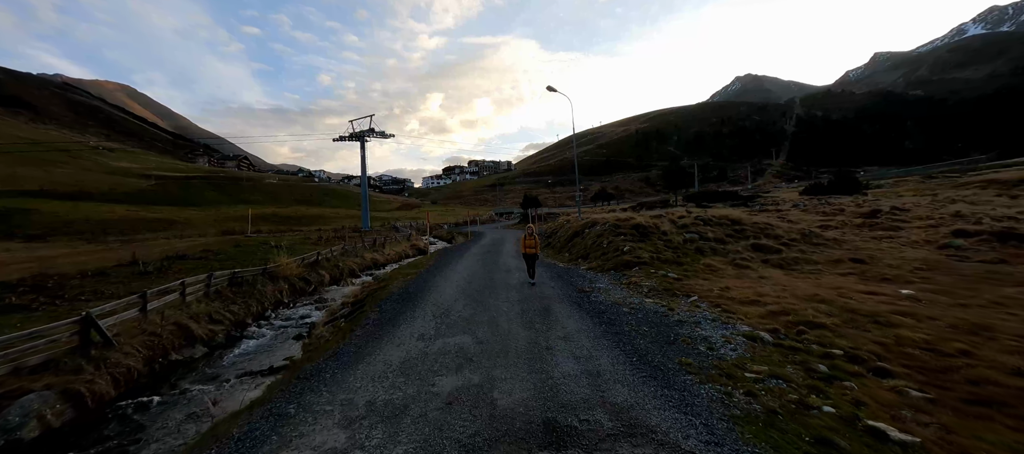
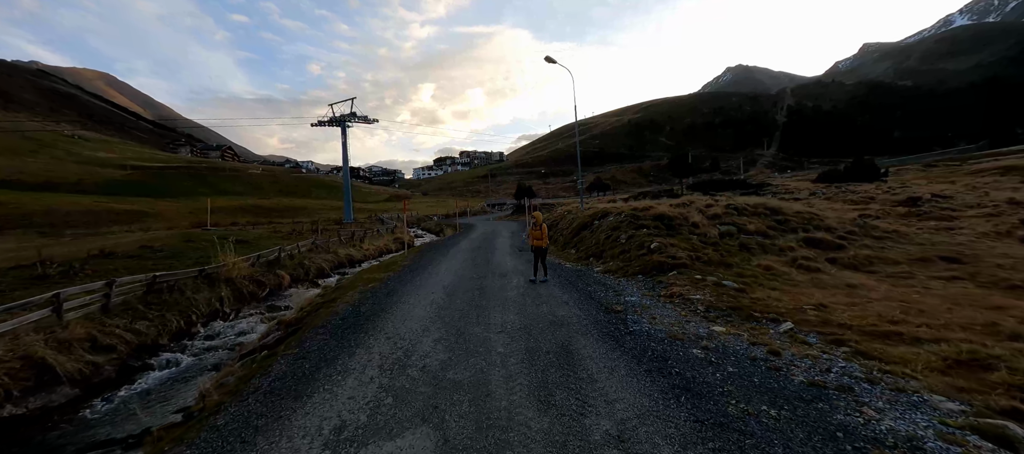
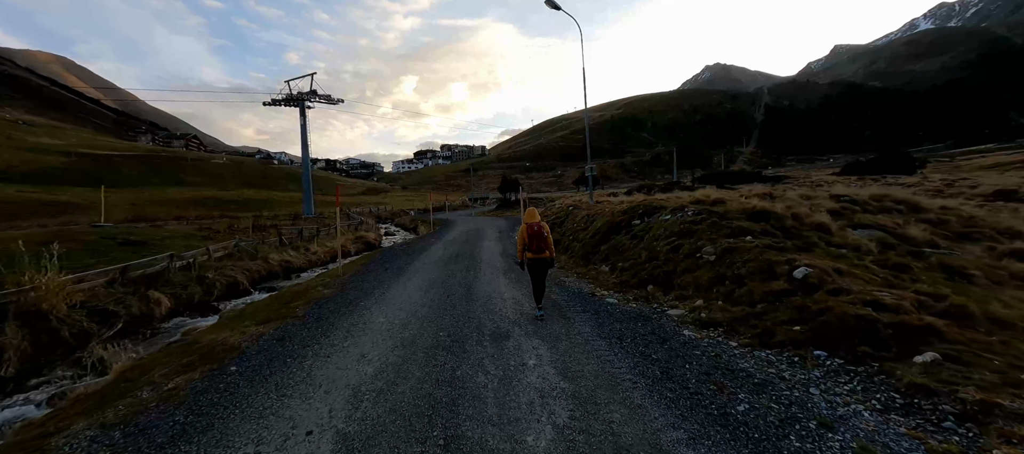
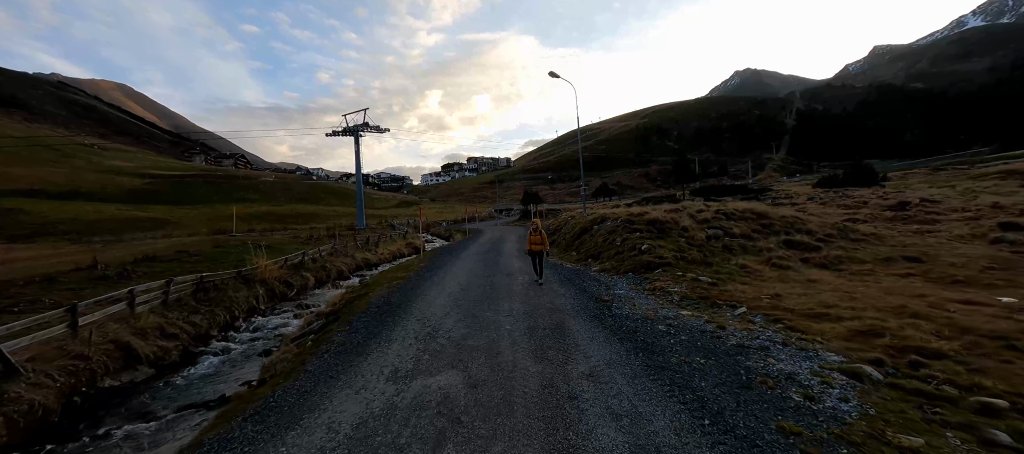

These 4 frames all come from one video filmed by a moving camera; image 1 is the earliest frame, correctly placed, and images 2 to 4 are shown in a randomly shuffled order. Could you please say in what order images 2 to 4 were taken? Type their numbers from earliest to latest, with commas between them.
4, 2, 3
